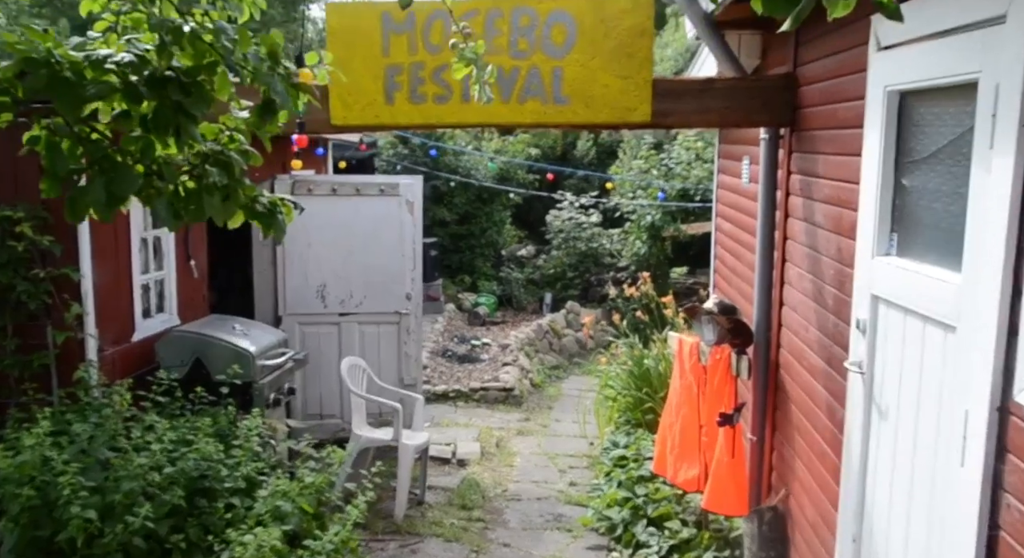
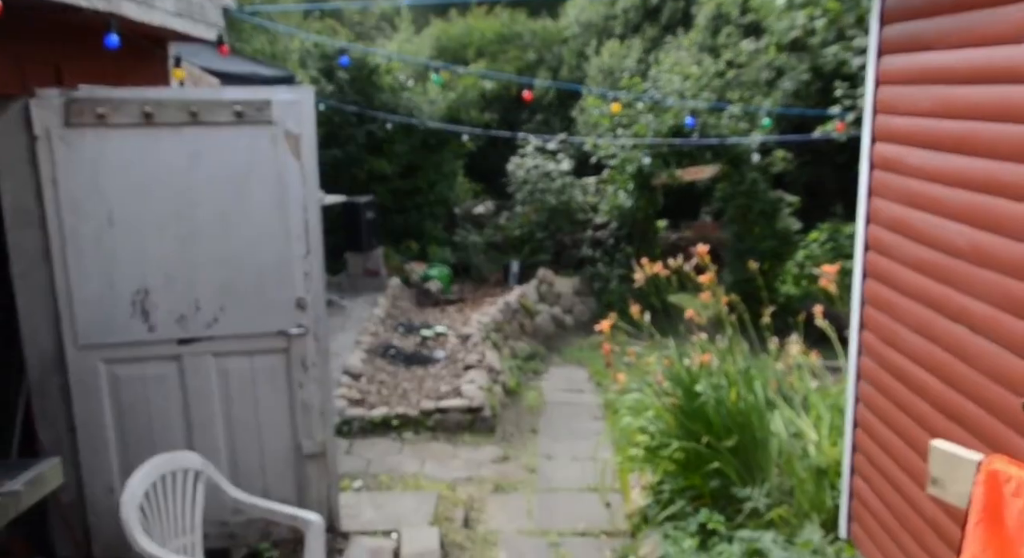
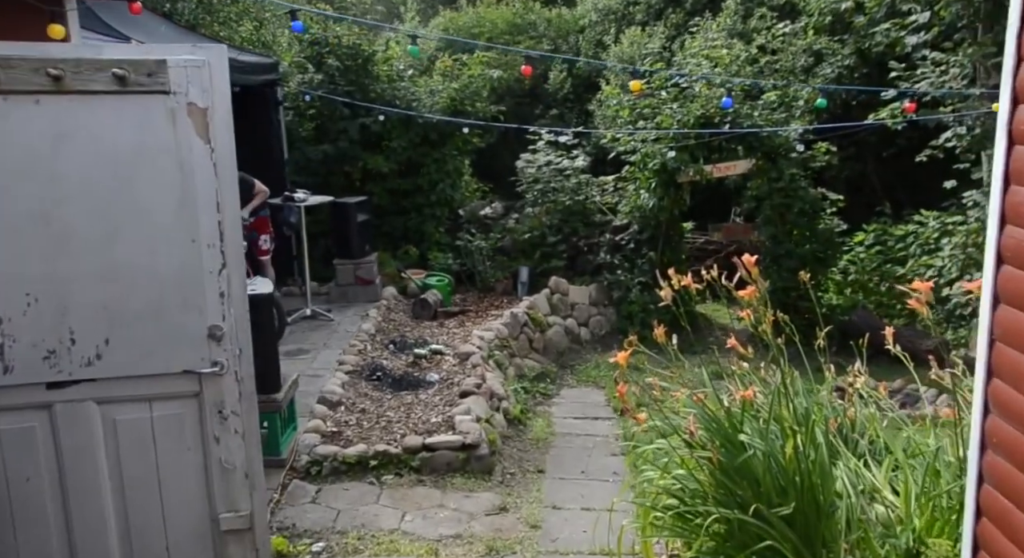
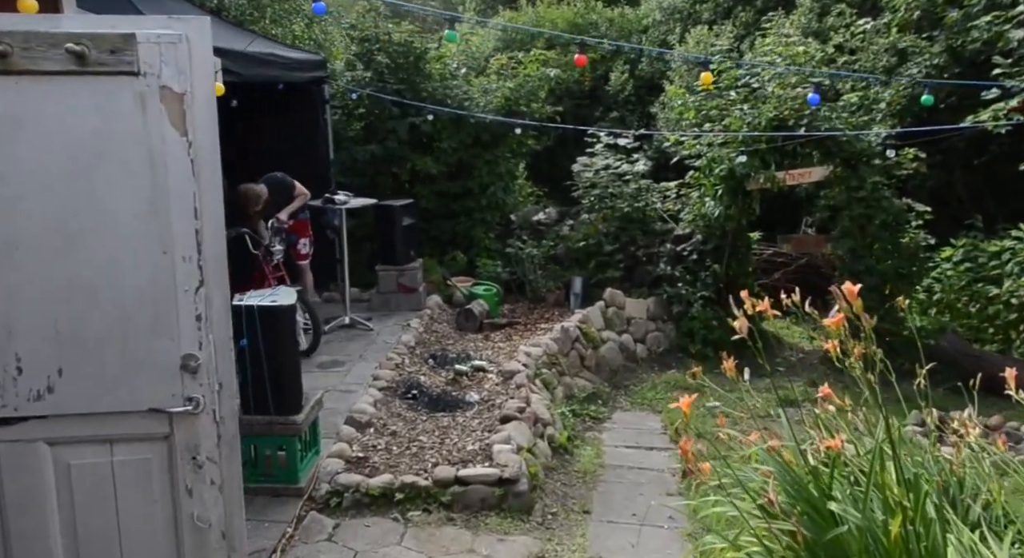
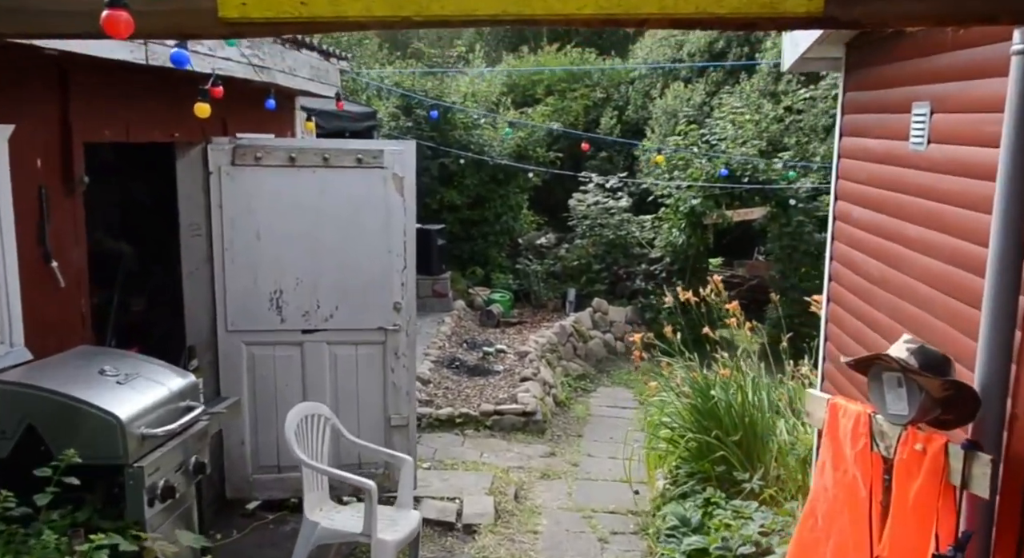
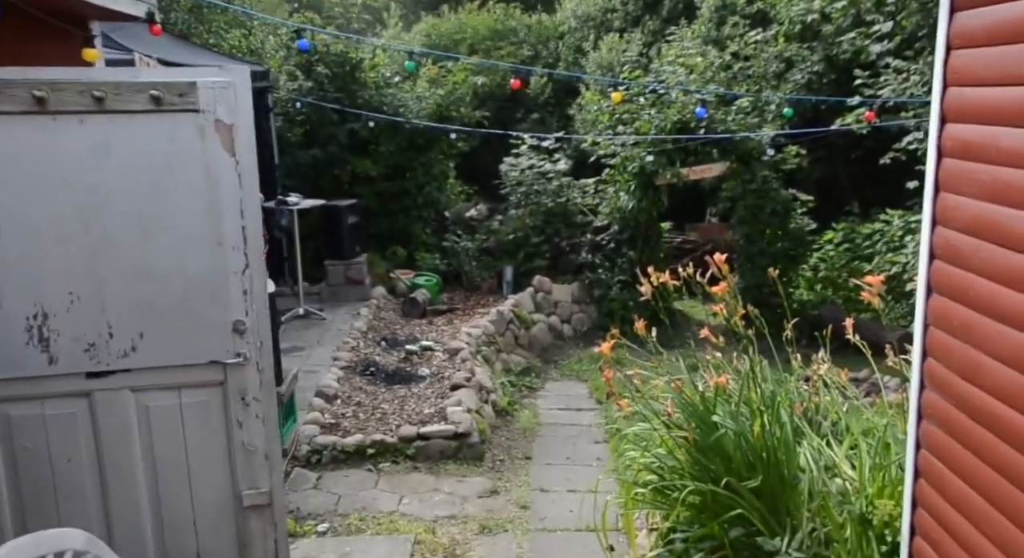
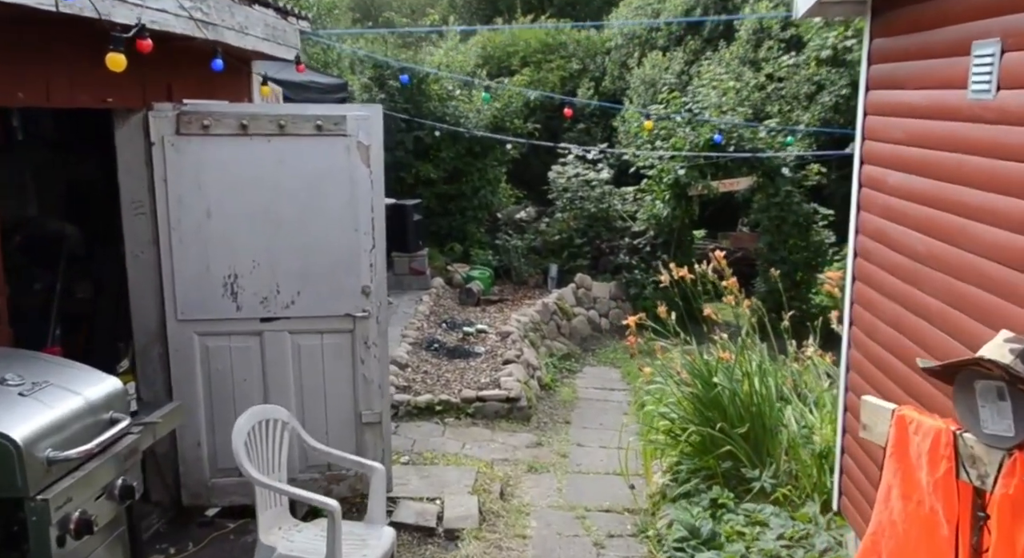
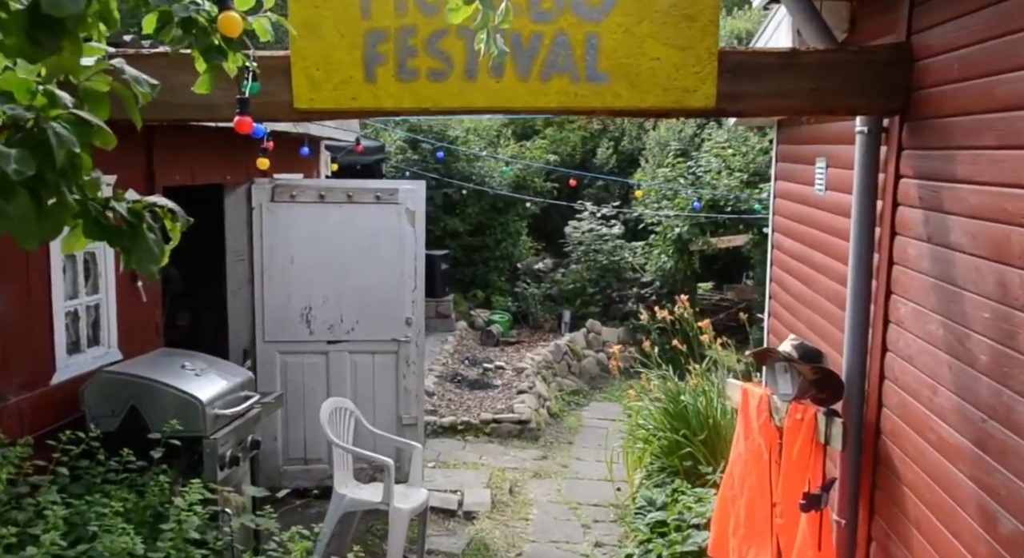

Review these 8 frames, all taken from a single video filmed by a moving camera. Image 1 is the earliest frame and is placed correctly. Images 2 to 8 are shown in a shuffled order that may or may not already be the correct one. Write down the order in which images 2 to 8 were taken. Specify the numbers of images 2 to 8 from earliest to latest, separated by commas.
8, 5, 7, 2, 6, 3, 4
